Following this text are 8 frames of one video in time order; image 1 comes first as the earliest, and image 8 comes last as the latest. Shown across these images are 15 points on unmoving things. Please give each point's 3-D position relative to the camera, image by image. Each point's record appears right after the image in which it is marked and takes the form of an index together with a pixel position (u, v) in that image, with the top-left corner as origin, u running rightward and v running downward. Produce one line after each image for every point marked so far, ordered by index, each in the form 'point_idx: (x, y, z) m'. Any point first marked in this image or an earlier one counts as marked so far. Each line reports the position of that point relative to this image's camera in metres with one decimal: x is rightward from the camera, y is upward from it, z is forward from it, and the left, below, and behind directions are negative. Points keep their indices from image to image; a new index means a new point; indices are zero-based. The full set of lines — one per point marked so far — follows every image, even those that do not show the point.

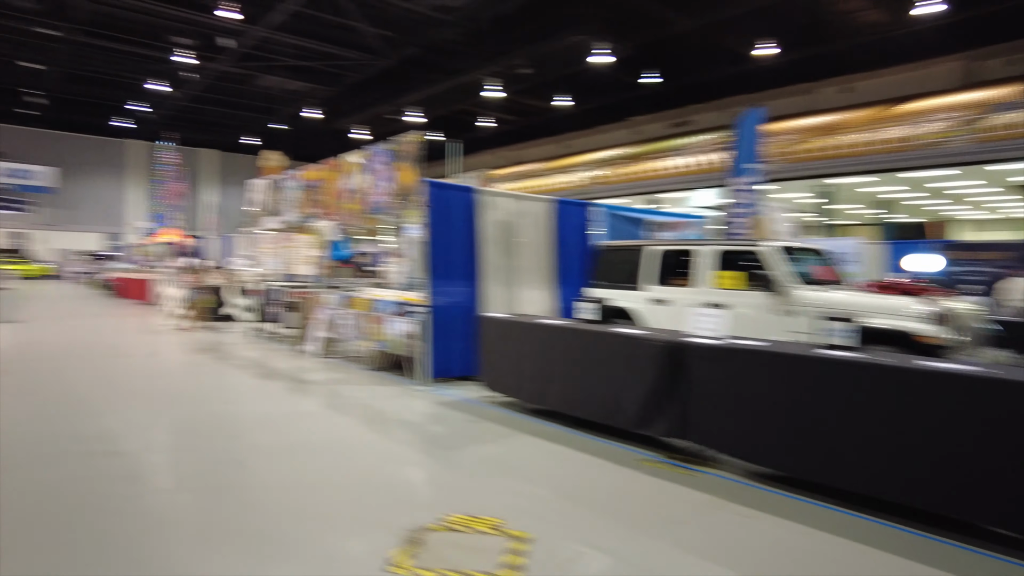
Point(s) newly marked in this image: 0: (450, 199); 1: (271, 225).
0: (-0.5, +0.7, +5.4) m
1: (-3.0, +0.8, +8.1) m
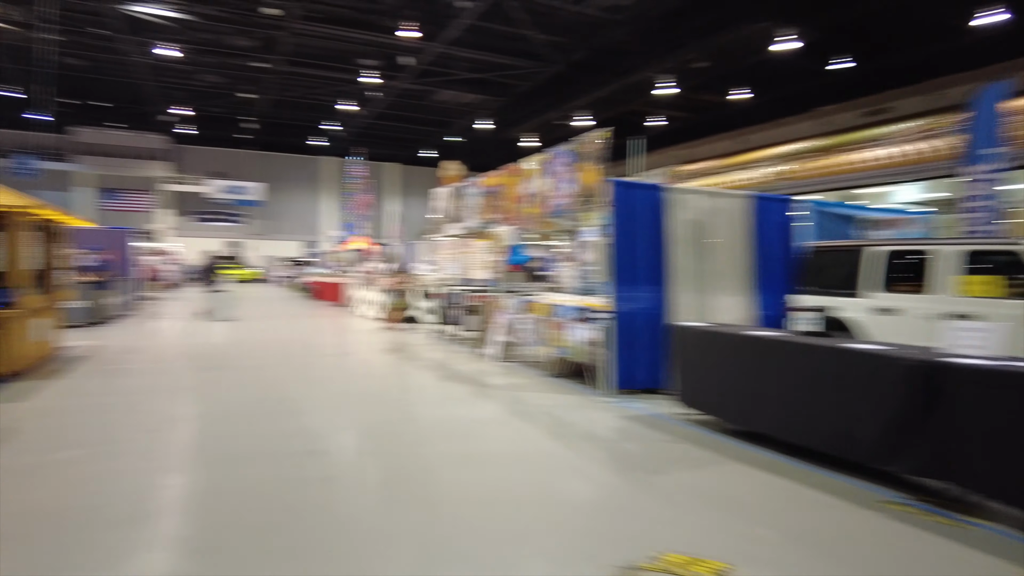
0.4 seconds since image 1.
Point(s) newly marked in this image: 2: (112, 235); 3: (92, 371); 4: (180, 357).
0: (+1.0, +0.7, +5.1) m
1: (-0.8, +0.7, +8.3) m
2: (-7.7, +1.0, +12.7) m
3: (-4.0, -0.8, +6.1) m
4: (-3.8, -0.8, +7.5) m
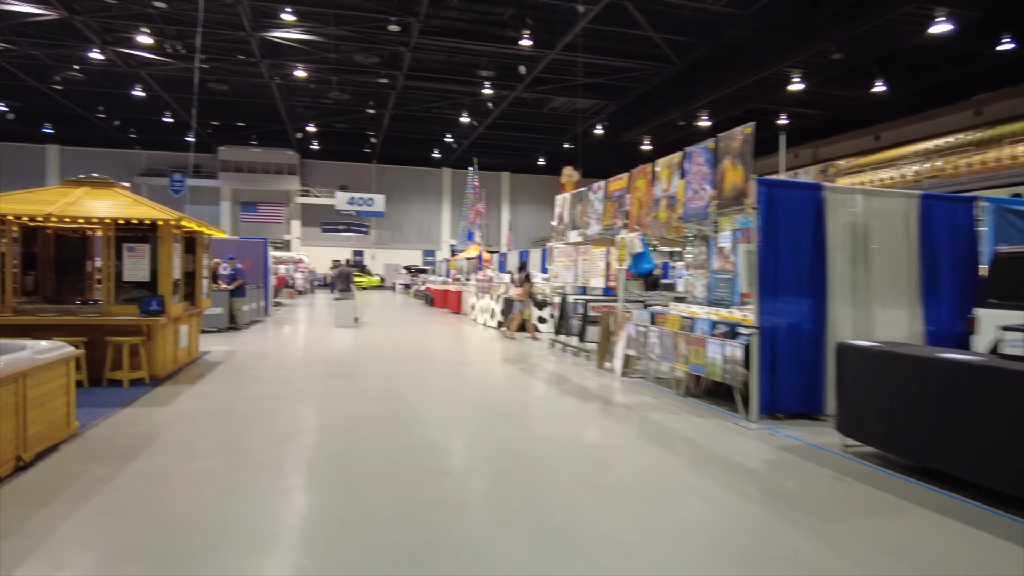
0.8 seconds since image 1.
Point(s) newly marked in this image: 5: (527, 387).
0: (+1.9, +0.6, +4.6) m
1: (+0.7, +0.6, +8.0) m
2: (-5.3, +0.9, +13.4) m
3: (-2.8, -0.9, +6.4) m
4: (-2.4, -0.9, +7.7) m
5: (+0.2, -0.9, +6.0) m
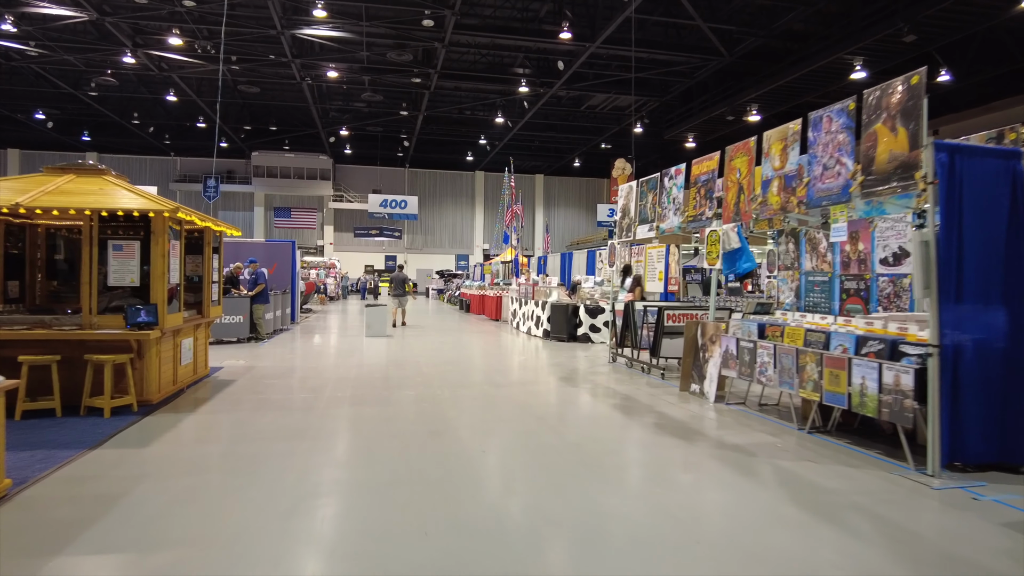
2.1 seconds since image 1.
0: (+2.3, +0.6, +3.3) m
1: (+1.3, +0.6, +6.8) m
2: (-4.5, +0.7, +12.6) m
3: (-2.3, -0.9, +5.4) m
4: (-1.8, -0.9, +6.6) m
5: (+0.7, -1.0, +4.9) m
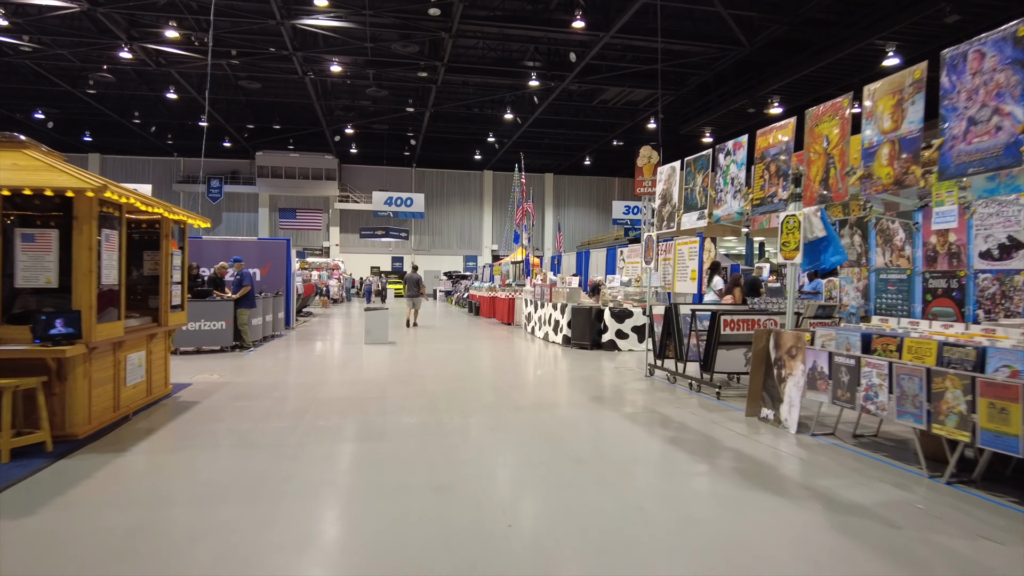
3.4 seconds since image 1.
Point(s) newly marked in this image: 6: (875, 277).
0: (+2.5, +0.6, +2.3) m
1: (+1.5, +0.6, +5.8) m
2: (-4.2, +0.7, +11.6) m
3: (-2.1, -0.9, +4.3) m
4: (-1.6, -0.9, +5.6) m
5: (+0.9, -1.0, +3.8) m
6: (+3.5, +0.1, +6.2) m
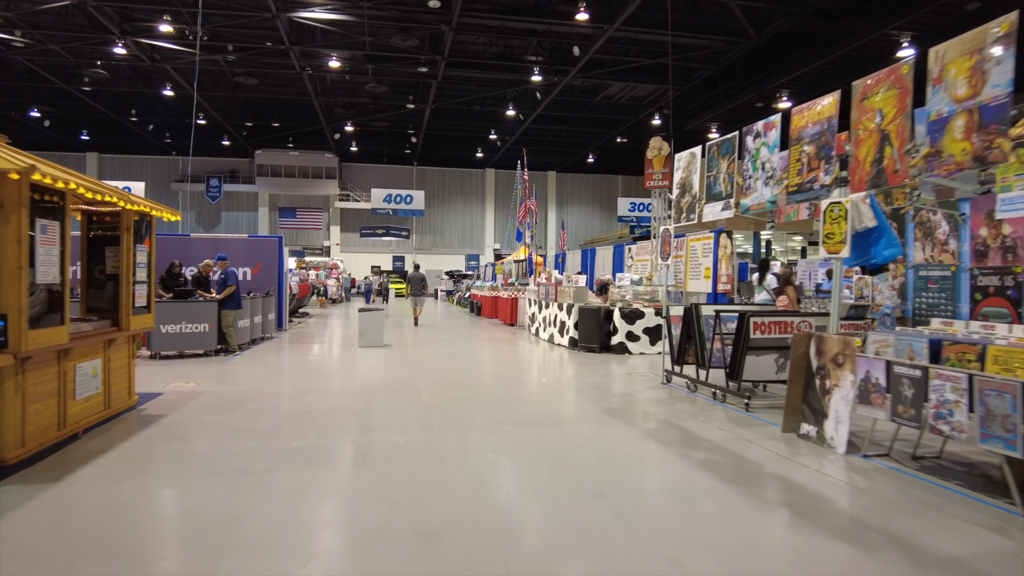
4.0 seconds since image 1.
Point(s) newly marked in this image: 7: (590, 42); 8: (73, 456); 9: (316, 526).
0: (+2.5, +0.6, +1.7) m
1: (+1.5, +0.6, +5.2) m
2: (-4.2, +0.7, +11.0) m
3: (-2.1, -0.9, +3.8) m
4: (-1.6, -0.9, +5.1) m
5: (+0.9, -0.9, +3.2) m
6: (+3.5, +0.1, +5.7) m
7: (+2.3, +7.3, +19.5) m
8: (-2.3, -0.9, +3.5) m
9: (-0.8, -1.0, +2.9) m
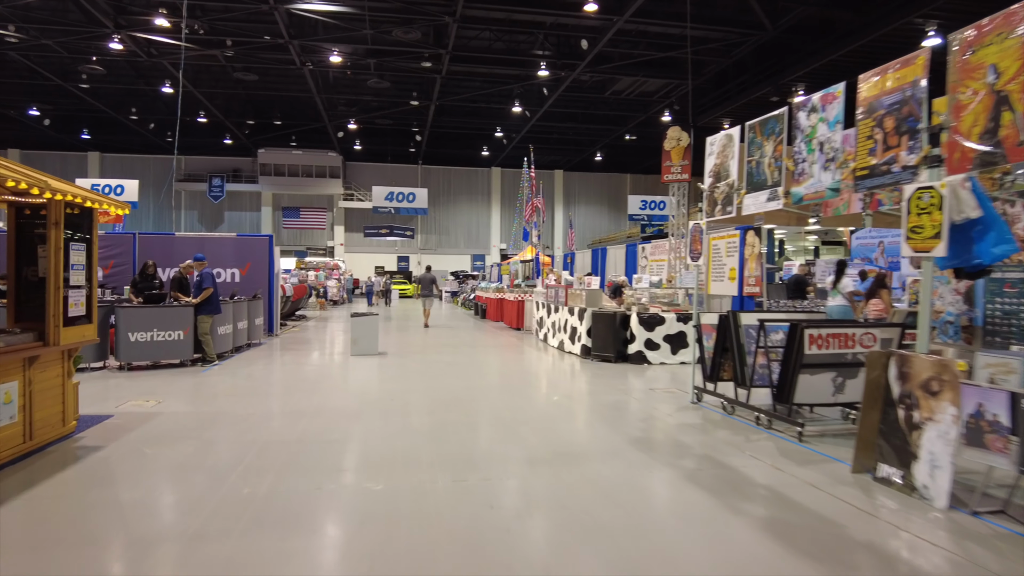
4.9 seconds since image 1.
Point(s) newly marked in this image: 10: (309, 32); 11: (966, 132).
0: (+2.5, +0.6, +0.9) m
1: (+1.6, +0.5, +4.5) m
2: (-4.1, +0.7, +10.3) m
3: (-2.1, -1.0, +3.1) m
4: (-1.5, -1.0, +4.3) m
5: (+0.9, -1.0, +2.5) m
6: (+3.5, +0.1, +4.9) m
7: (+2.5, +7.3, +18.7) m
8: (-2.3, -0.9, +2.8) m
9: (-0.8, -1.0, +2.2) m
10: (-6.3, +7.9, +20.0) m
11: (+1.9, +0.7, +2.8) m
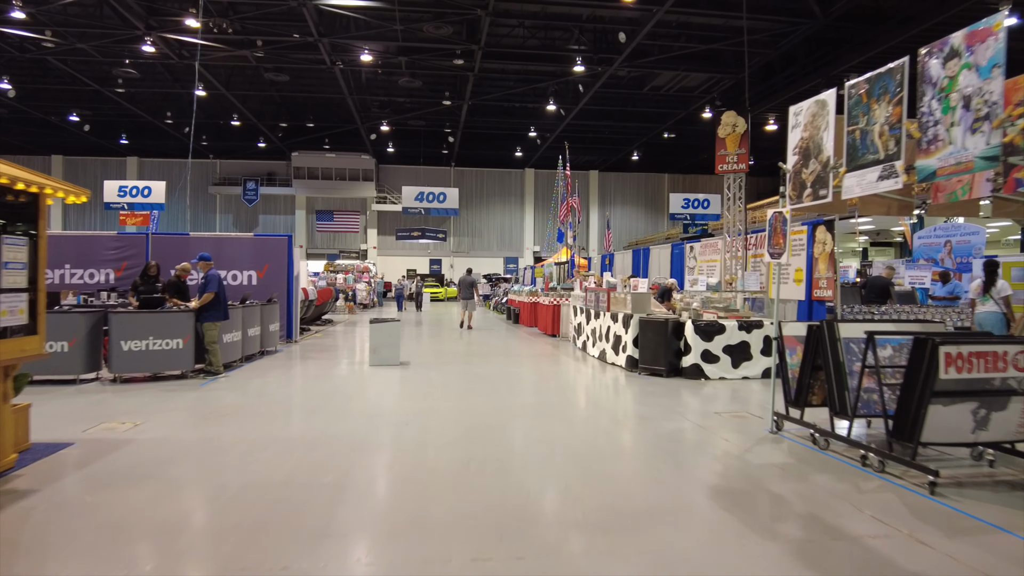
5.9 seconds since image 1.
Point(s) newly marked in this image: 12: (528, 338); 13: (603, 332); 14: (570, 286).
0: (+2.5, +0.6, -0.1) m
1: (+1.8, +0.5, +3.5) m
2: (-3.6, +0.6, +9.7) m
3: (-1.9, -1.0, +2.3) m
4: (-1.3, -1.0, +3.5) m
5: (+1.0, -1.0, +1.6) m
6: (+3.8, +0.1, +3.9) m
7: (+3.4, +7.2, +17.8) m
8: (-2.2, -0.9, +2.0) m
9: (-0.7, -1.0, +1.3) m
10: (-5.2, +7.8, +19.5) m
11: (+2.1, +0.7, +1.9) m
12: (+0.3, -0.9, +12.5) m
13: (+1.1, -0.5, +8.1) m
14: (+1.3, 0.0, +14.5) m
